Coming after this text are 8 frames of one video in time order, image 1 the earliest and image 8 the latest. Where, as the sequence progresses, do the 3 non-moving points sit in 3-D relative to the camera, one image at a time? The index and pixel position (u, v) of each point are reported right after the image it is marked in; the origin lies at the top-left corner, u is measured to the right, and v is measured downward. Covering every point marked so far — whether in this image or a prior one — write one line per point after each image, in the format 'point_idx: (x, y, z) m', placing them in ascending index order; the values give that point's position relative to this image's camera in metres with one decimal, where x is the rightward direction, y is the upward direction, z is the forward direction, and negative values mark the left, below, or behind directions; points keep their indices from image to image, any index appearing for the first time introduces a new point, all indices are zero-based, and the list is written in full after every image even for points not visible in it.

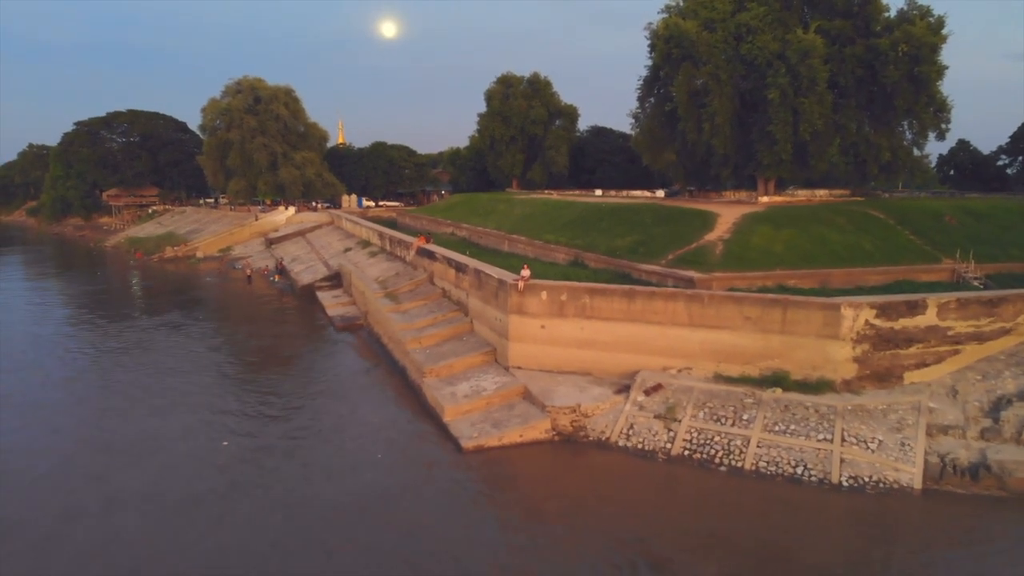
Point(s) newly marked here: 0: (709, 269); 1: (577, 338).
0: (+3.7, +0.4, +14.6) m
1: (+1.0, -0.8, +12.0) m
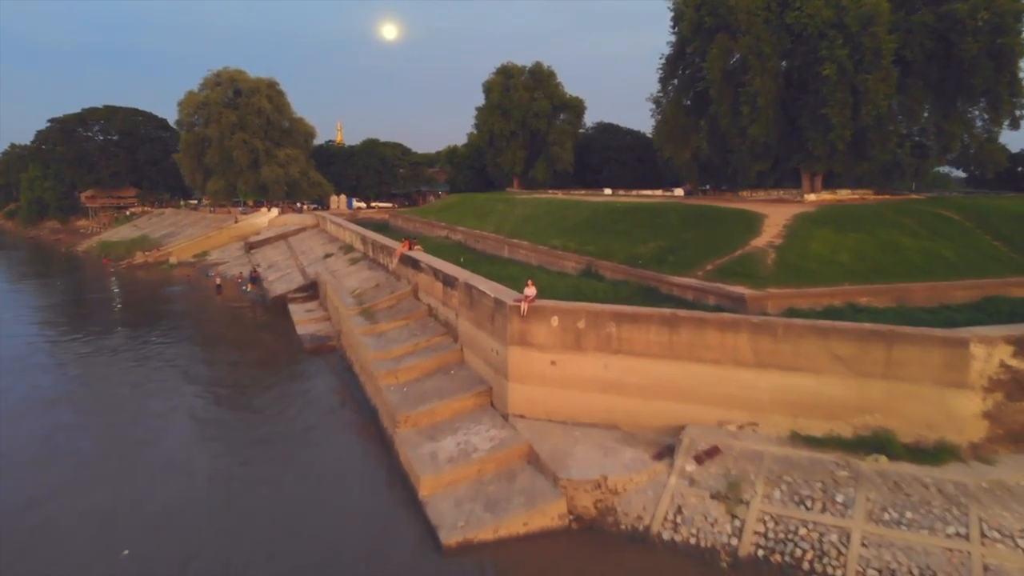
0: (+3.7, +0.1, +11.6) m
1: (+1.0, -1.1, +9.0) m
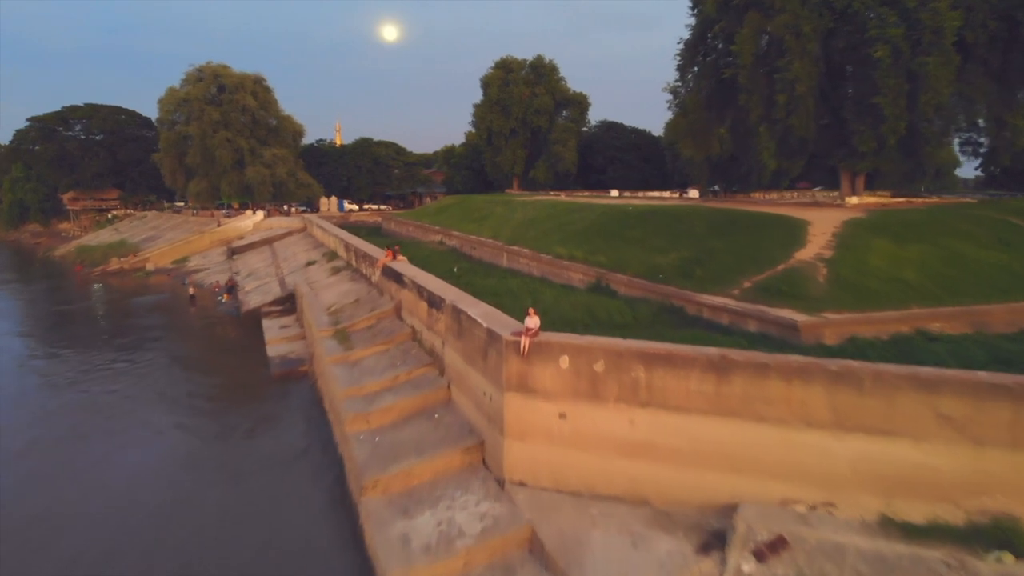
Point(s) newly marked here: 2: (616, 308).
0: (+3.7, -0.2, +9.5) m
1: (+1.0, -1.3, +6.9) m
2: (+1.5, -0.3, +11.3) m
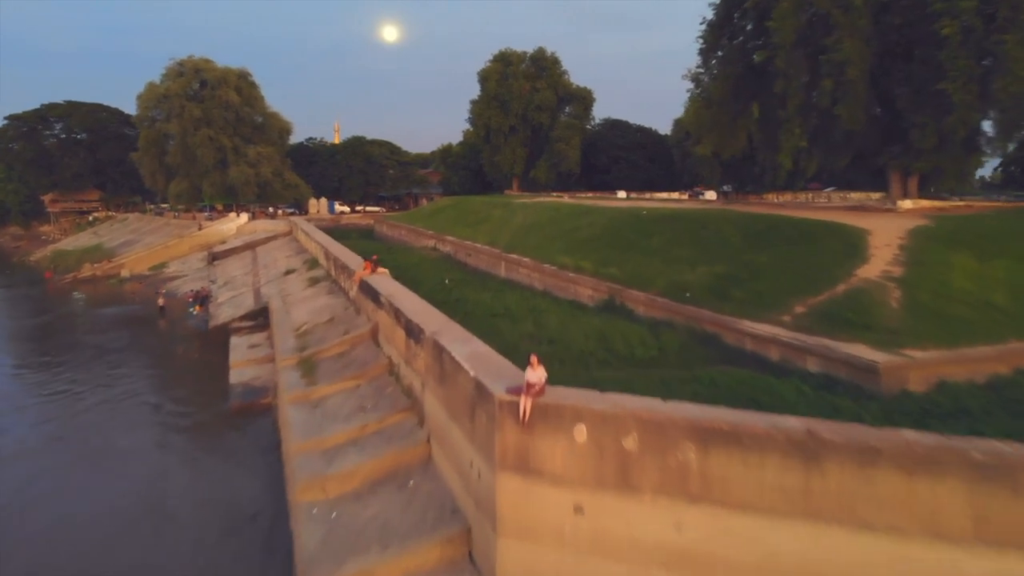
0: (+3.6, -0.5, +7.5) m
1: (+0.9, -1.6, +4.9) m
2: (+1.5, -0.6, +9.3) m
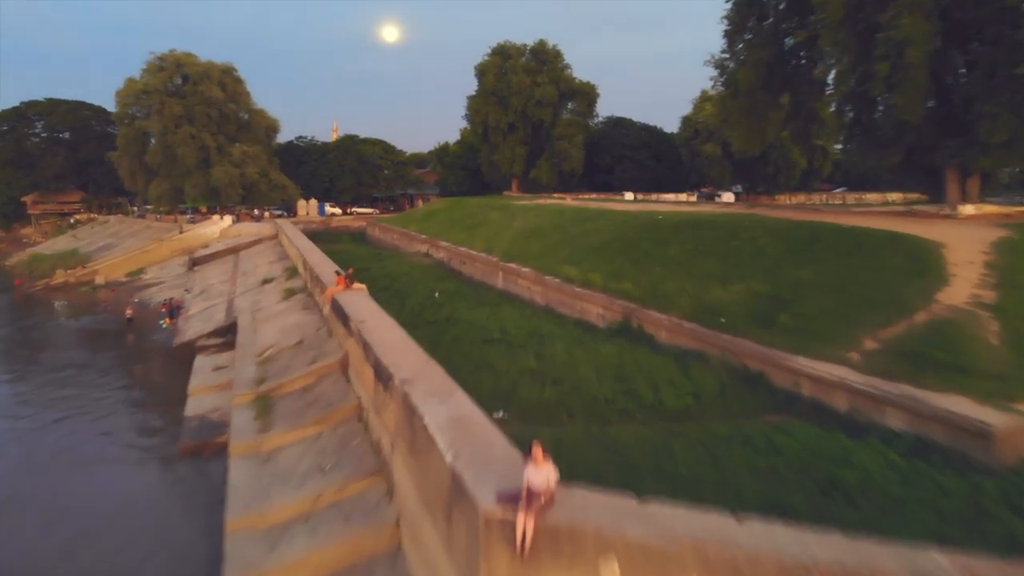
0: (+3.6, -0.8, +5.8) m
1: (+0.9, -1.9, +3.2) m
2: (+1.4, -0.8, +7.5) m
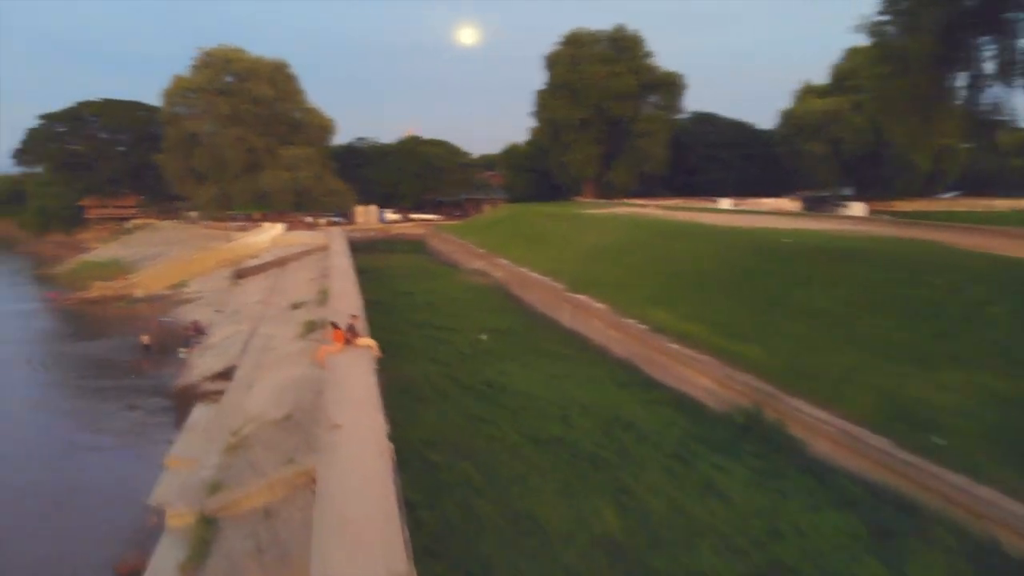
0: (+3.8, -1.4, +2.3) m
1: (+0.8, -2.4, -0.1) m
2: (+1.8, -1.4, +4.2) m
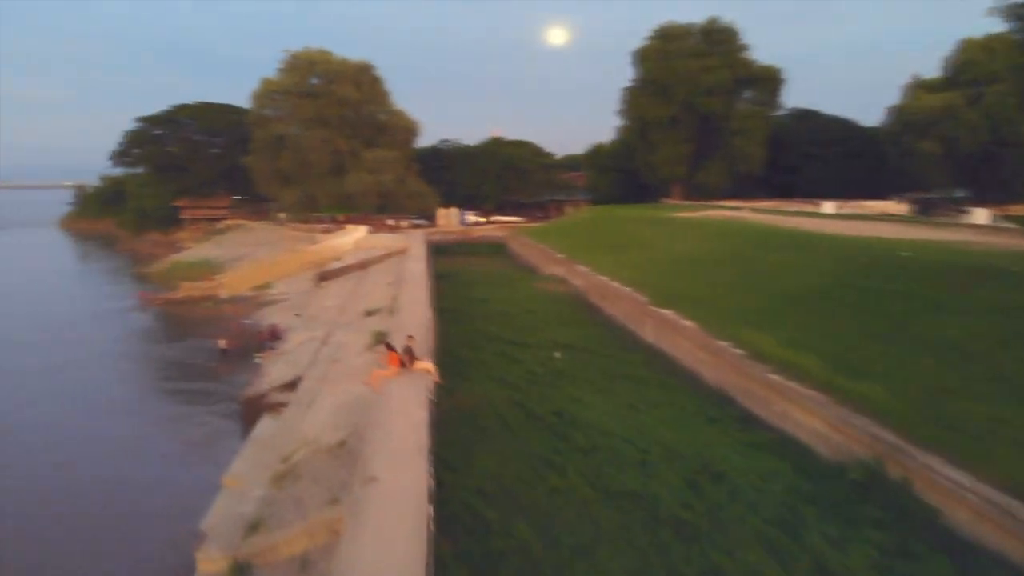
0: (+3.8, -1.6, +1.1) m
1: (+0.6, -2.6, -1.0) m
2: (+2.0, -1.6, +3.2) m
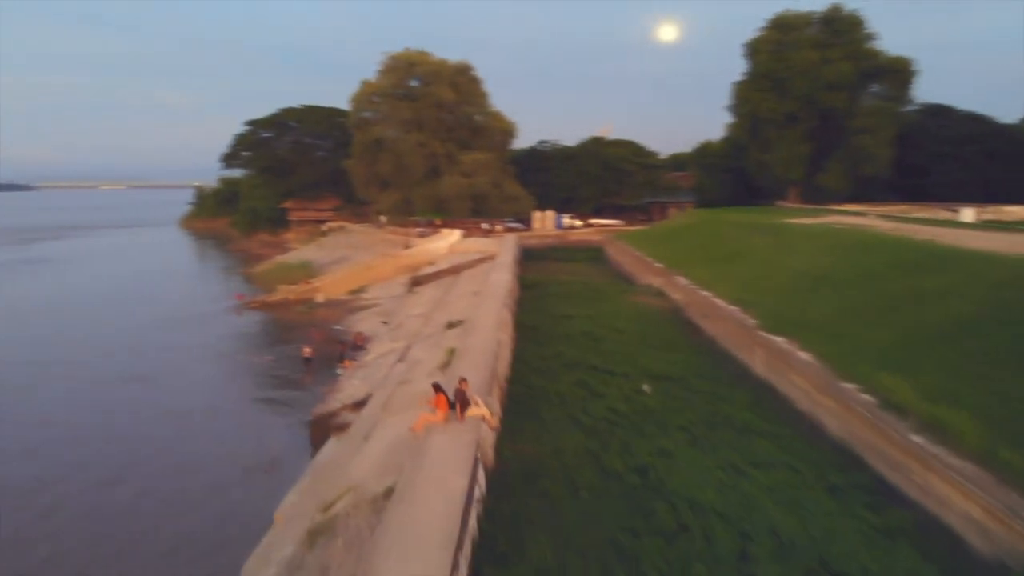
0: (+3.5, -1.9, -0.5) m
1: (0.0, -2.9, -2.1) m
2: (+2.0, -1.9, +1.8) m
